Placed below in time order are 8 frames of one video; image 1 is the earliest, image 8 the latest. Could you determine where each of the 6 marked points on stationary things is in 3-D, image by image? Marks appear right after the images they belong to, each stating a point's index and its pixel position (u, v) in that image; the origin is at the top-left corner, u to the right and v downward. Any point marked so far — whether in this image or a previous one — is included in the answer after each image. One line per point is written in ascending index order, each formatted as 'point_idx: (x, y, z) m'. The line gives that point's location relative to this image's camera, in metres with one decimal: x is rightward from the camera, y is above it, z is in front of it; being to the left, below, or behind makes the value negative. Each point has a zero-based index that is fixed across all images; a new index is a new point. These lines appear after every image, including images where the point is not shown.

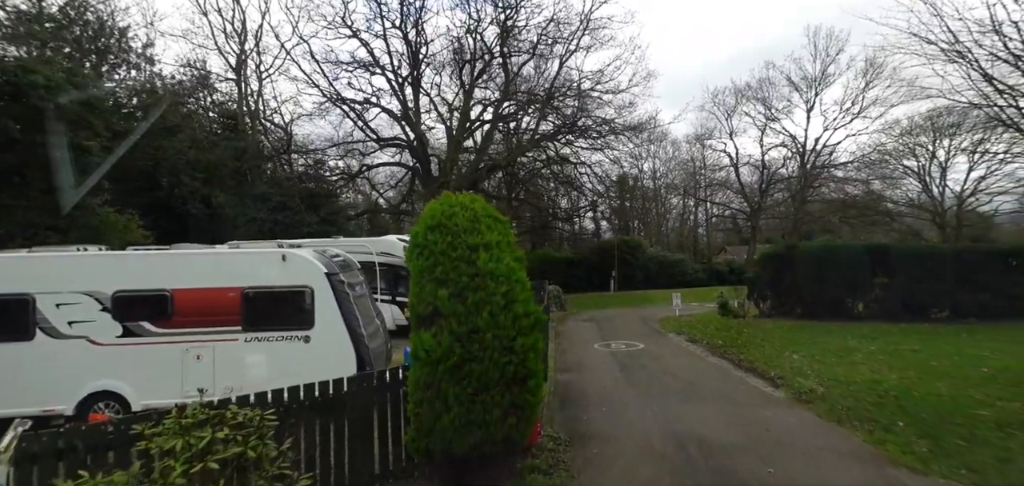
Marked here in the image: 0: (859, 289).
0: (+11.1, -1.4, +17.7) m
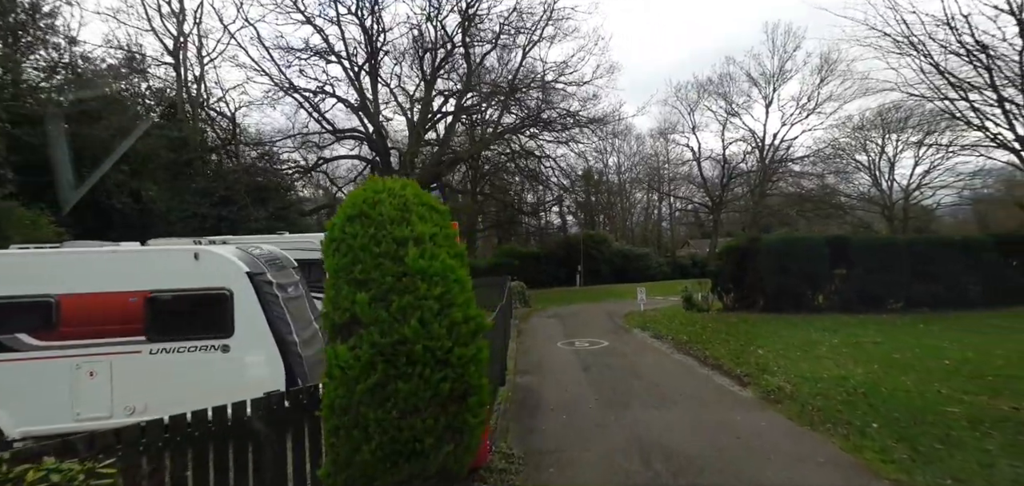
0: (+9.9, -1.2, +17.8) m
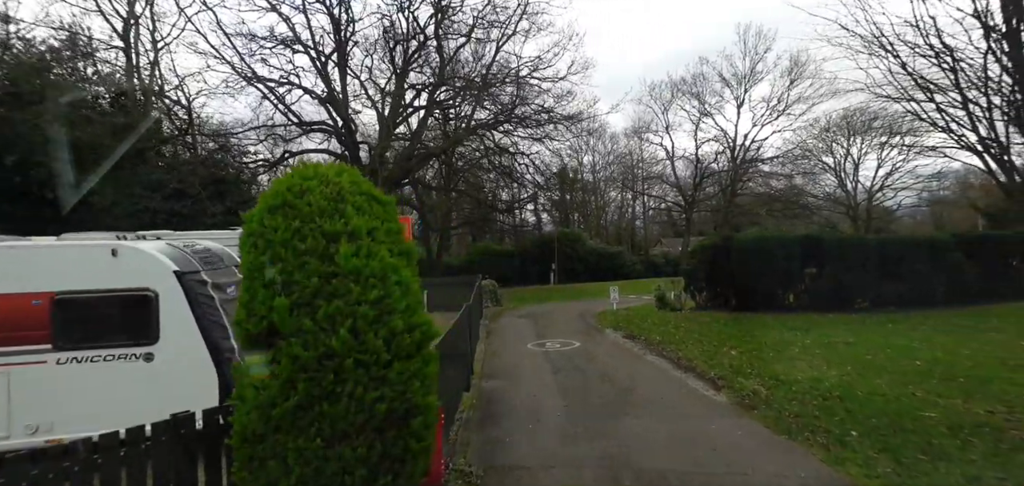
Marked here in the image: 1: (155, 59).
0: (+9.0, -1.2, +17.7) m
1: (-10.3, +5.3, +15.9) m
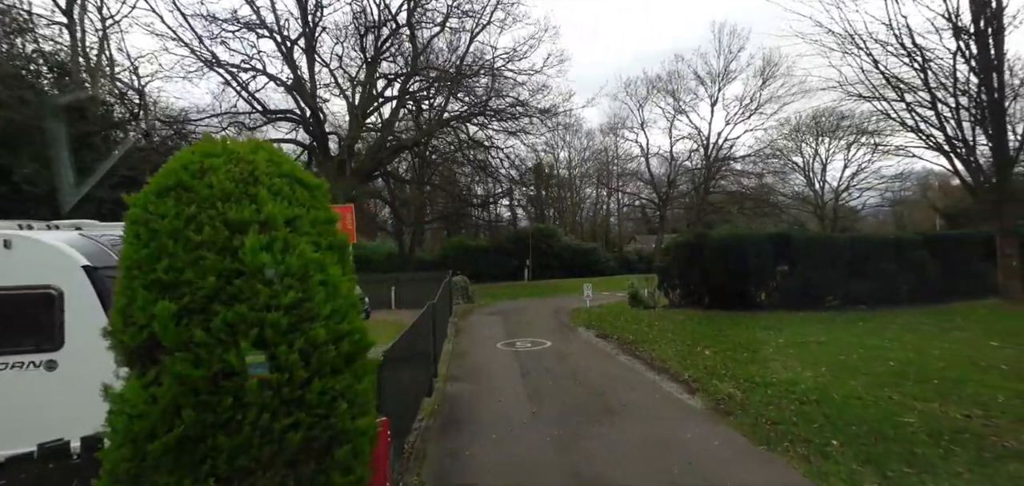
0: (+8.1, -1.1, +17.7) m
1: (-11.0, +5.5, +14.9) m
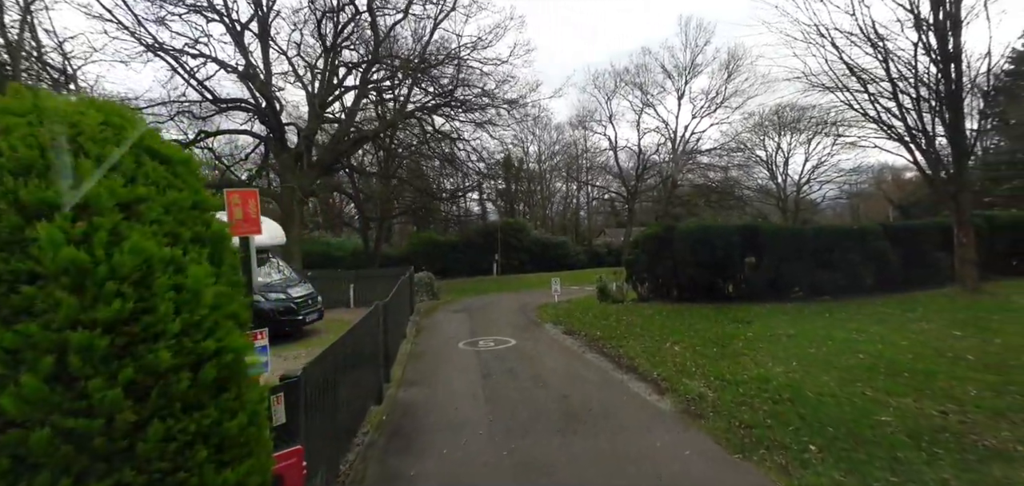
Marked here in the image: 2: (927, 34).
0: (+7.0, -0.8, +17.5) m
1: (-12.0, +5.6, +13.7) m
2: (+13.4, +6.8, +17.9) m
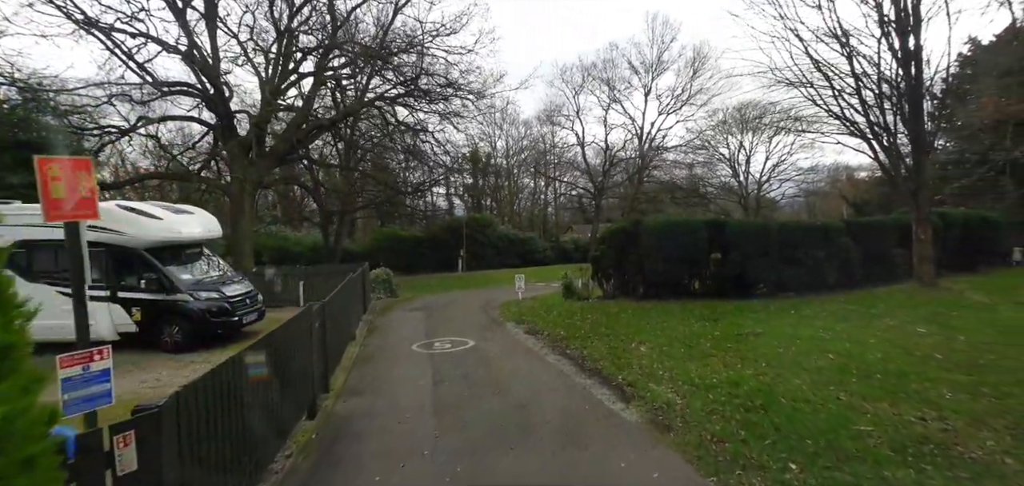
0: (+5.8, -0.7, +17.2) m
1: (-12.9, +5.7, +12.2) m
2: (+12.3, +6.9, +17.9) m
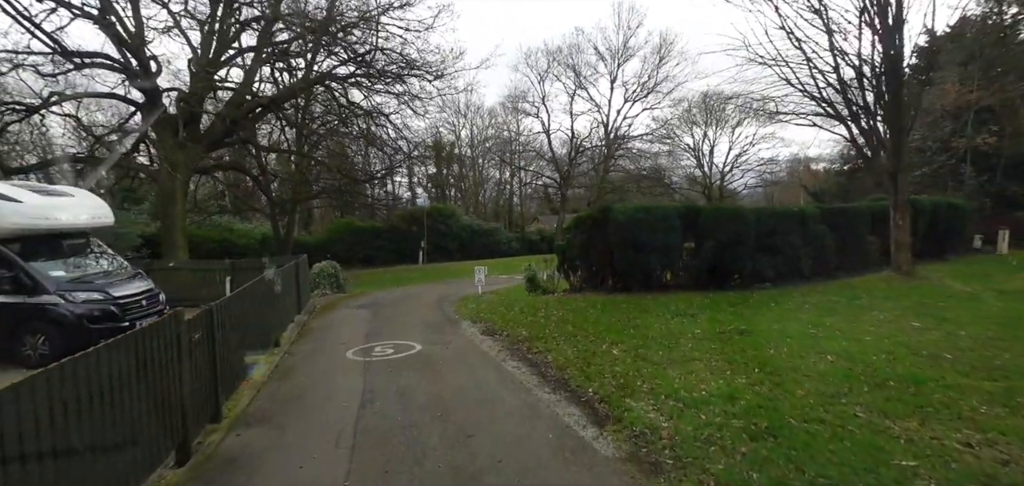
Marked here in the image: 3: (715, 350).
0: (+4.6, -0.4, +16.0) m
1: (-13.8, +5.9, +9.8) m
2: (+11.0, +7.3, +17.0) m
3: (+3.2, -1.7, +8.9) m
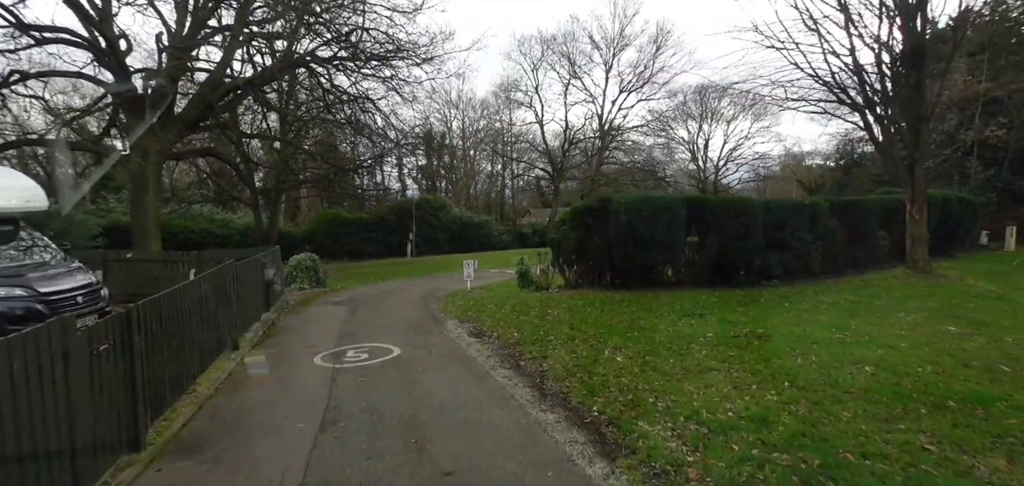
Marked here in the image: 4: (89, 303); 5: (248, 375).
0: (+4.4, -0.2, +14.9) m
1: (-13.8, +6.1, +8.4) m
2: (+10.8, +7.4, +16.0) m
3: (+3.1, -1.6, +7.8) m
4: (-6.4, -0.9, +8.4) m
5: (-3.6, -1.7, +7.4) m
